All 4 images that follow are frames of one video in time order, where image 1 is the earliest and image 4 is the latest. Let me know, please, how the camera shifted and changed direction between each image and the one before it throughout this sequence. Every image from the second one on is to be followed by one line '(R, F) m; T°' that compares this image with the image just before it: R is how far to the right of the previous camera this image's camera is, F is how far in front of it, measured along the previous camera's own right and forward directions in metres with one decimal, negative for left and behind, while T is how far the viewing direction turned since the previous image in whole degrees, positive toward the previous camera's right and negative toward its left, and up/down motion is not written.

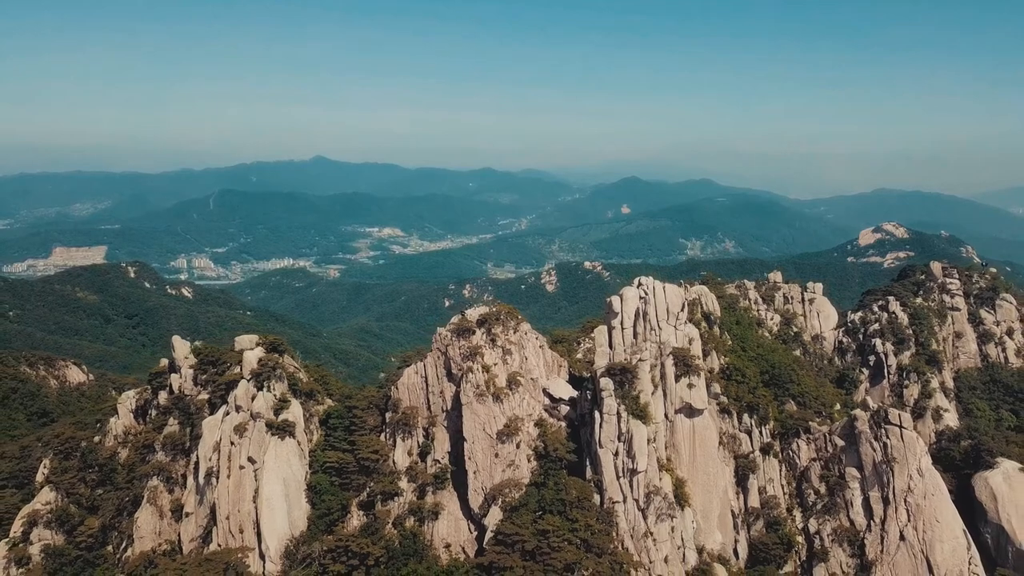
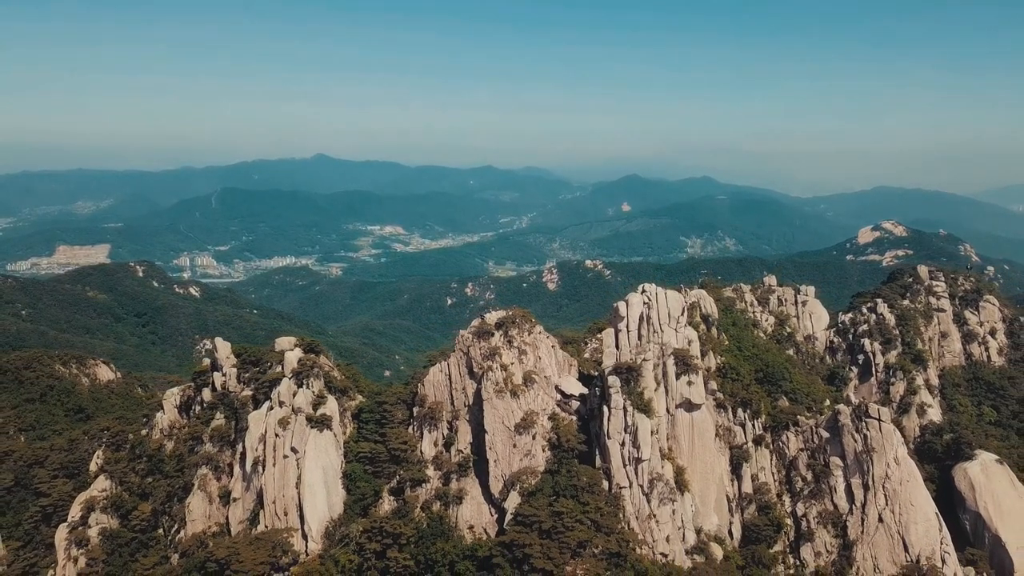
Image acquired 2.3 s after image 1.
(-0.5, -2.2) m; 0°
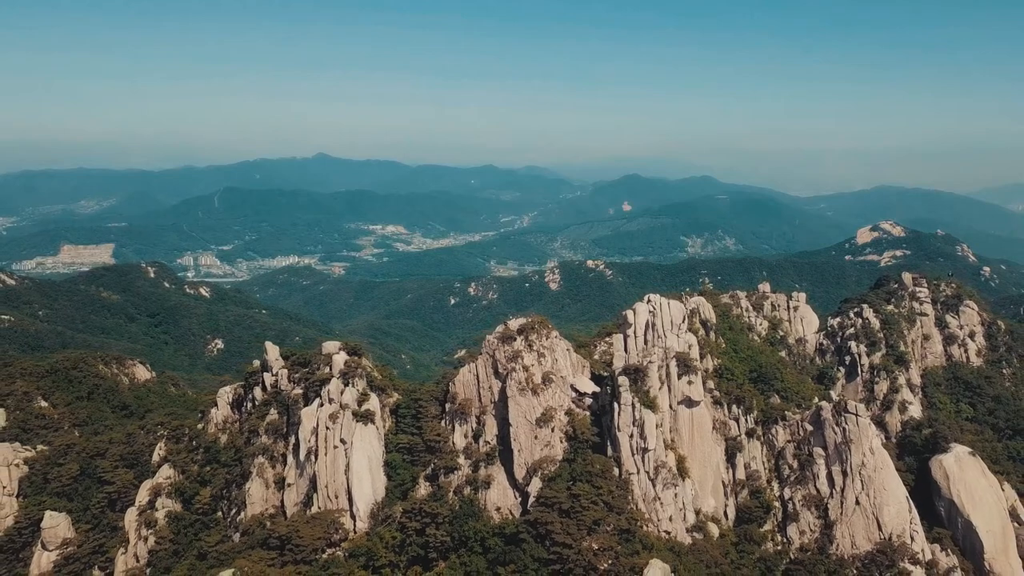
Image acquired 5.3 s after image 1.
(-0.8, -3.2) m; 0°
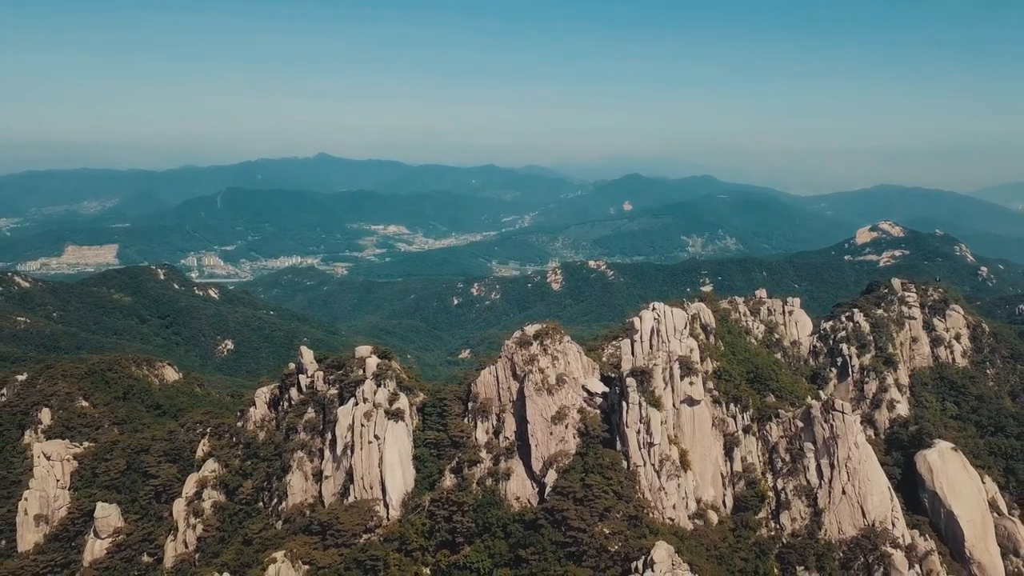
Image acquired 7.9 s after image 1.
(-0.7, -2.6) m; 0°
